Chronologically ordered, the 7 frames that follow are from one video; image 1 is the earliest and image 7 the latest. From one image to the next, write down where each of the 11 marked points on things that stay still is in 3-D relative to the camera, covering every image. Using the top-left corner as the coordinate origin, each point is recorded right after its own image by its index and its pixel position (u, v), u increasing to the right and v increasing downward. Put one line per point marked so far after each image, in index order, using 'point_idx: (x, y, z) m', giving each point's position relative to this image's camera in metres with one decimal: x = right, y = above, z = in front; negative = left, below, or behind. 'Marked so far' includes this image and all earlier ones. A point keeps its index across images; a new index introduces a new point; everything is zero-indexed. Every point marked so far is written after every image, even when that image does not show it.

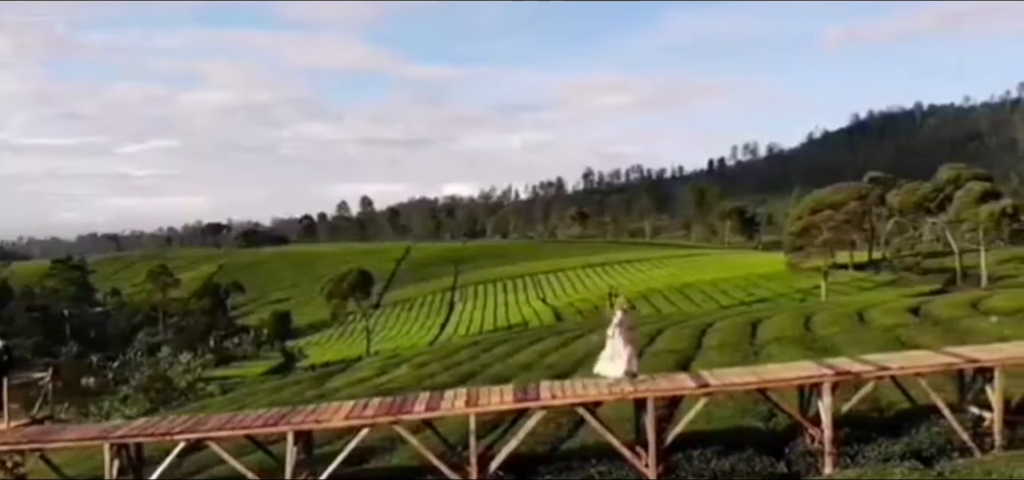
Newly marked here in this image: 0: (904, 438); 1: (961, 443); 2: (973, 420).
0: (+6.8, -3.4, +19.0) m
1: (+7.6, -3.4, +18.5) m
2: (+8.1, -3.2, +19.4) m
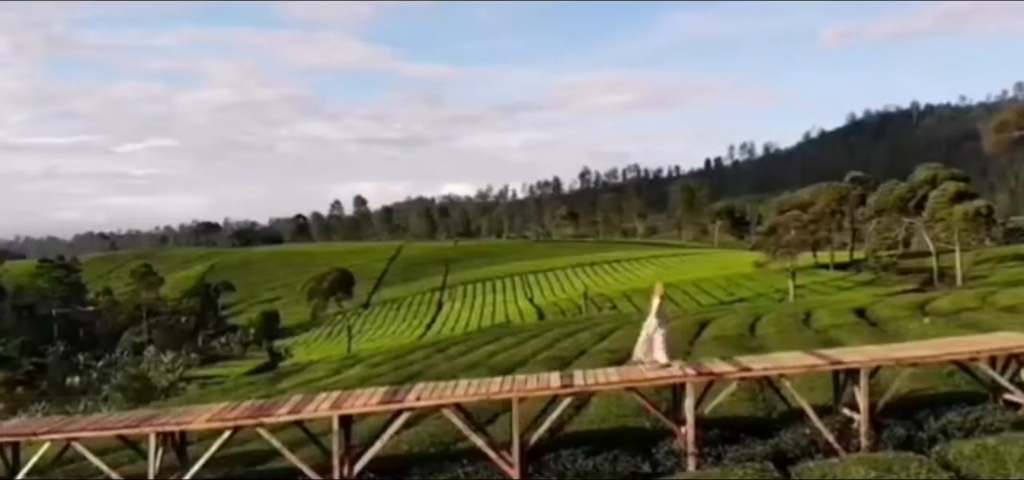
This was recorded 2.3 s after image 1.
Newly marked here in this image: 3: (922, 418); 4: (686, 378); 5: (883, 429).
0: (+4.5, -3.5, +18.9) m
1: (+5.3, -3.5, +18.5) m
2: (+5.8, -3.3, +19.4) m
3: (+7.3, -3.2, +19.3) m
4: (+2.9, -2.4, +19.0) m
5: (+6.4, -3.3, +18.9) m
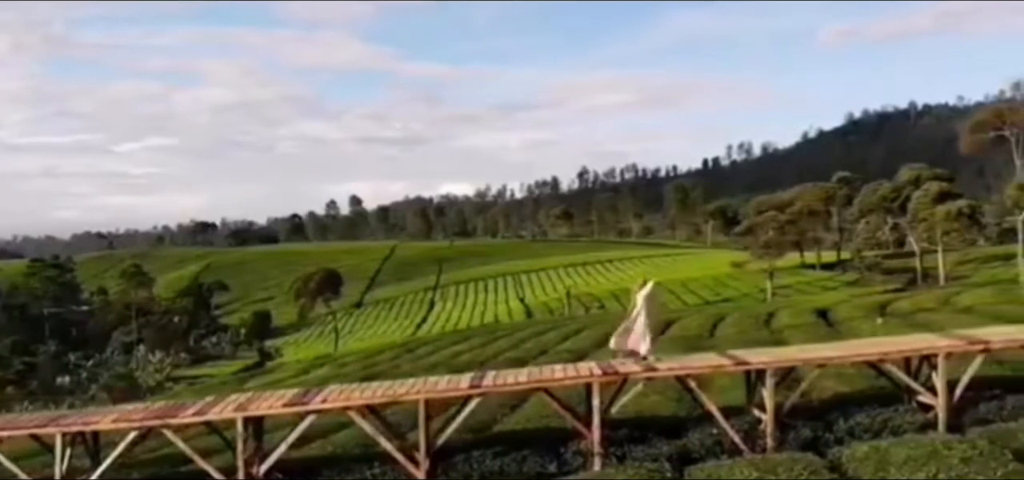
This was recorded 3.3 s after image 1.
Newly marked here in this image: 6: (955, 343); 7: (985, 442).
0: (+2.9, -3.5, +19.0) m
1: (+3.7, -3.5, +18.6) m
2: (+4.2, -3.3, +19.4) m
3: (+5.7, -3.2, +19.4) m
4: (+1.3, -2.4, +19.0) m
5: (+4.8, -3.3, +18.9) m
6: (+7.7, -1.8, +19.1) m
7: (+6.8, -2.9, +15.7) m
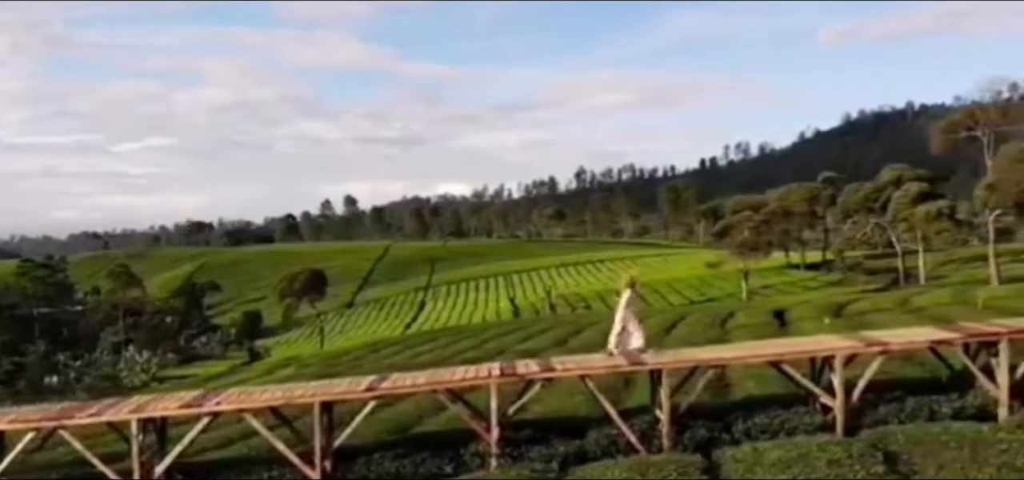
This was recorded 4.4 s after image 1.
0: (+1.2, -3.5, +19.0) m
1: (+2.0, -3.5, +18.6) m
2: (+2.5, -3.3, +19.4) m
3: (+3.9, -3.2, +19.4) m
4: (-0.4, -2.5, +19.0) m
5: (+3.0, -3.3, +18.9) m
6: (+5.9, -1.8, +19.2) m
7: (+5.1, -3.0, +15.7) m
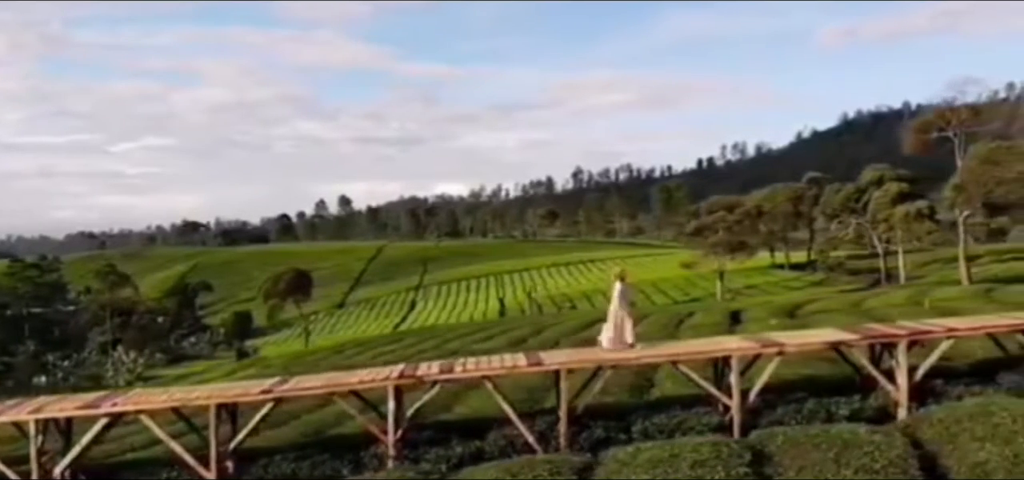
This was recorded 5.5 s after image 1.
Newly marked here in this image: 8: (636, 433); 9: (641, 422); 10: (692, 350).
0: (-0.6, -3.5, +19.1) m
1: (+0.2, -3.5, +18.7) m
2: (+0.7, -3.3, +19.5) m
3: (+2.2, -3.2, +19.5) m
4: (-2.2, -2.5, +19.1) m
5: (+1.3, -3.3, +19.0) m
6: (+4.2, -1.9, +19.3) m
7: (+3.3, -3.0, +15.8) m
8: (+2.1, -3.3, +18.7) m
9: (+2.3, -3.3, +19.5) m
10: (+3.3, -2.0, +19.6) m
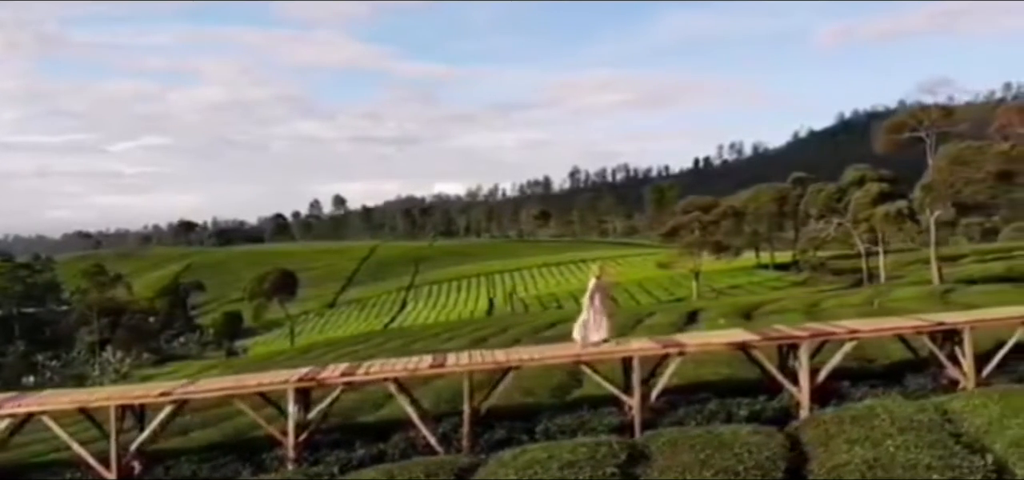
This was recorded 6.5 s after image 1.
0: (-2.3, -3.6, +19.2) m
1: (-1.5, -3.6, +18.8) m
2: (-1.0, -3.4, +19.6) m
3: (+0.5, -3.3, +19.6) m
4: (-3.9, -2.5, +19.2) m
5: (-0.4, -3.4, +19.1) m
6: (+2.5, -1.9, +19.4) m
7: (+1.6, -3.0, +15.9) m
8: (+0.4, -3.4, +18.8) m
9: (+0.6, -3.3, +19.6) m
10: (+1.6, -2.0, +19.7) m
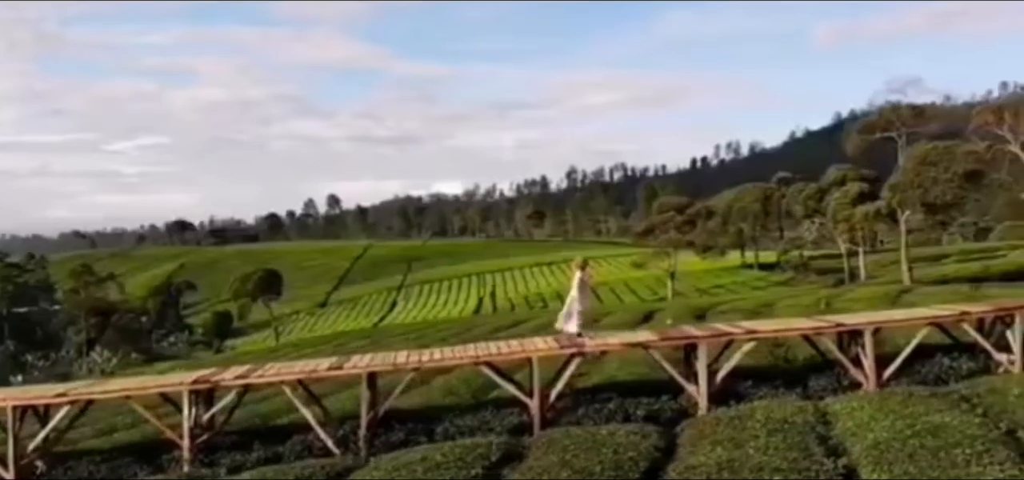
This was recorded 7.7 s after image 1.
0: (-4.1, -3.6, +19.3) m
1: (-3.2, -3.6, +18.9) m
2: (-2.7, -3.4, +19.7) m
3: (-1.3, -3.3, +19.7) m
4: (-5.6, -2.6, +19.3) m
5: (-2.2, -3.4, +19.2) m
6: (+0.7, -1.9, +19.5) m
7: (-0.1, -3.1, +16.0) m
8: (-1.3, -3.4, +18.9) m
9: (-1.1, -3.3, +19.7) m
10: (-0.2, -2.0, +19.8) m
